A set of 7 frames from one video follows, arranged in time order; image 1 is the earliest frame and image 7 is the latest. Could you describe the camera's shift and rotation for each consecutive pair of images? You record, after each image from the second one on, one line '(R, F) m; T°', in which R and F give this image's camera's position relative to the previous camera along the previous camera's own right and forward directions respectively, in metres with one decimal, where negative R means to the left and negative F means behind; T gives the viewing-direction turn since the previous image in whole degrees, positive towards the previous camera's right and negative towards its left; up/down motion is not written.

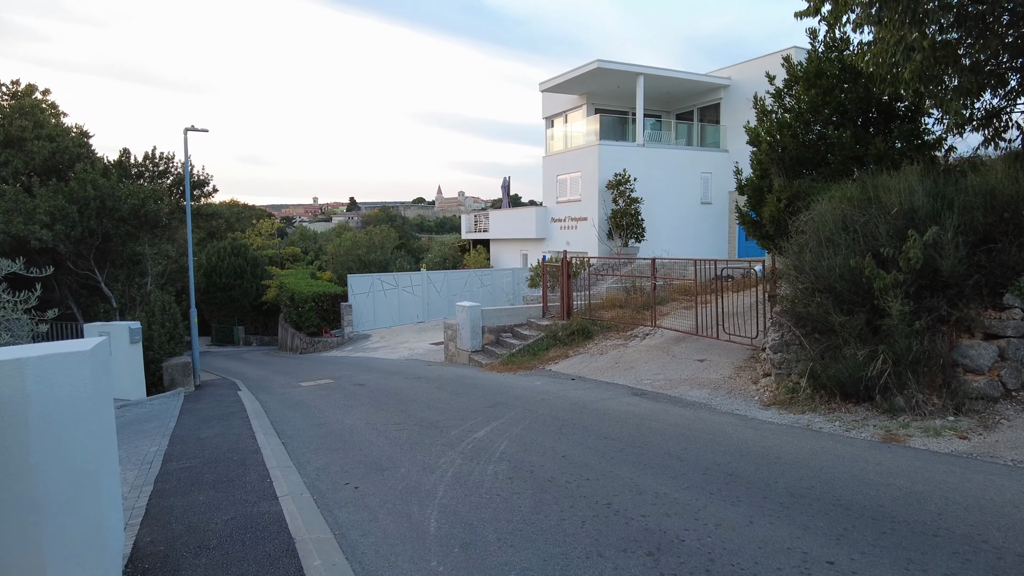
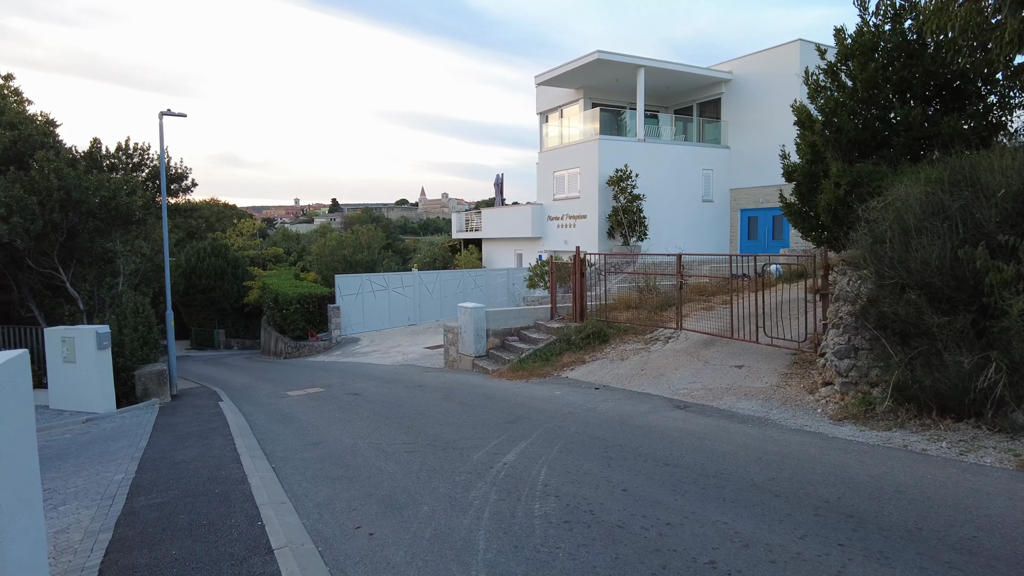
(-0.5, +1.1) m; +1°
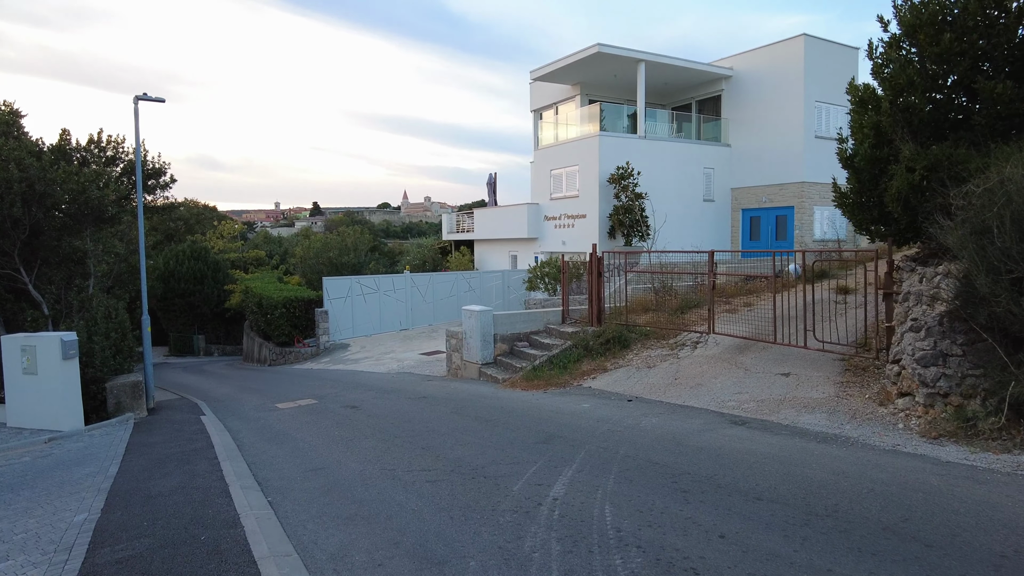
(-0.5, +1.0) m; +2°
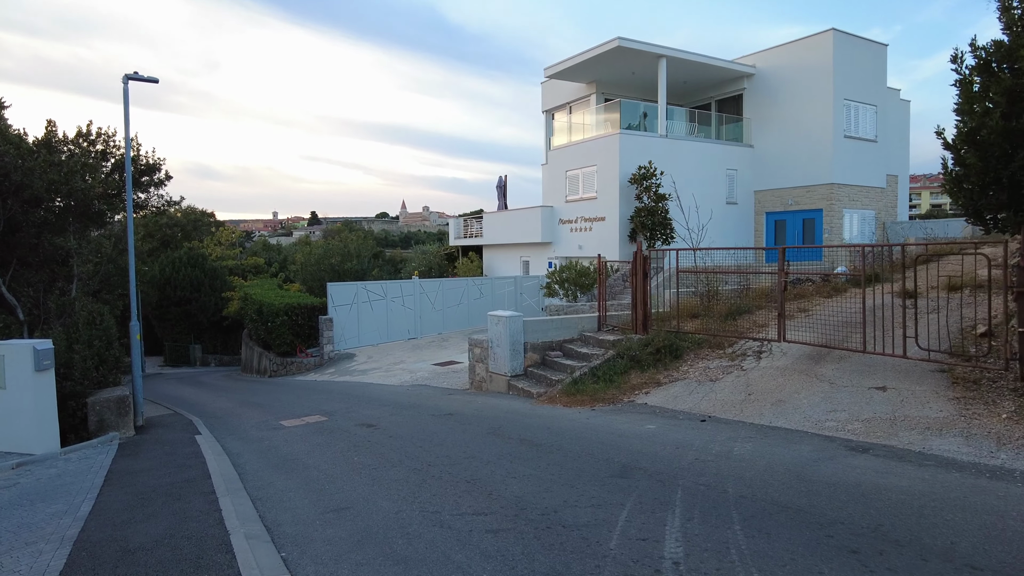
(-0.6, +1.3) m; 0°
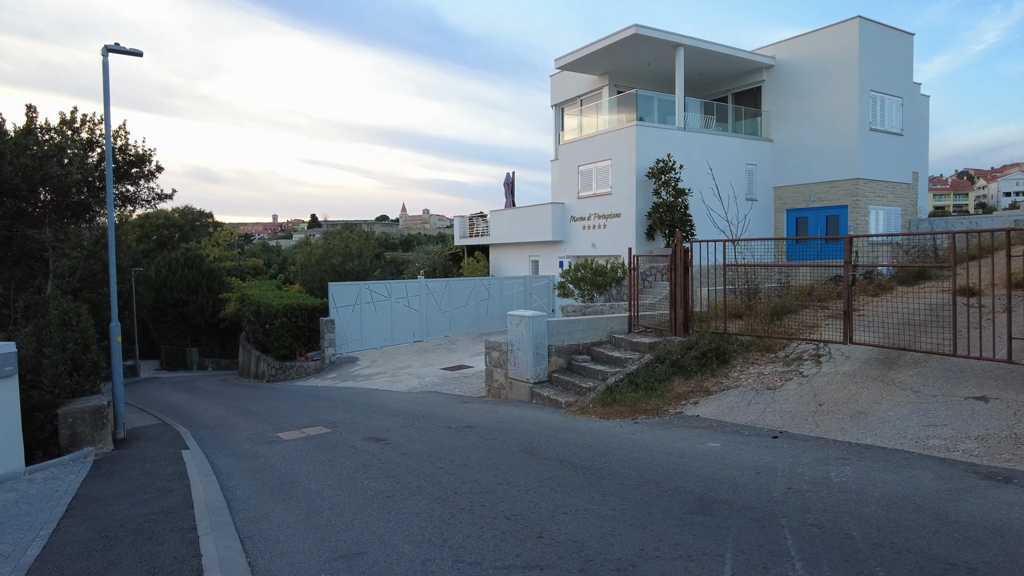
(-0.3, +1.1) m; 0°
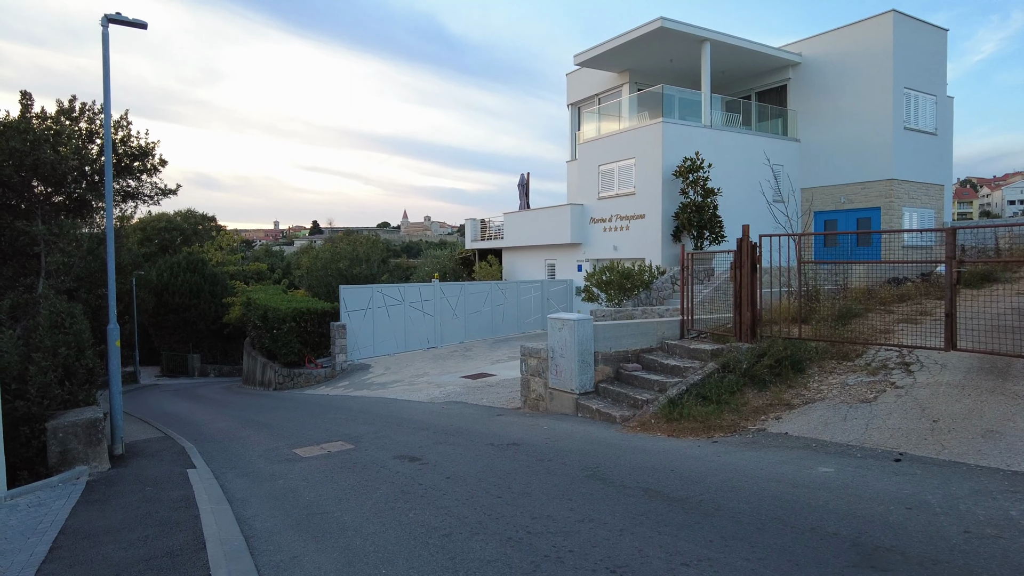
(-0.6, +1.0) m; 0°
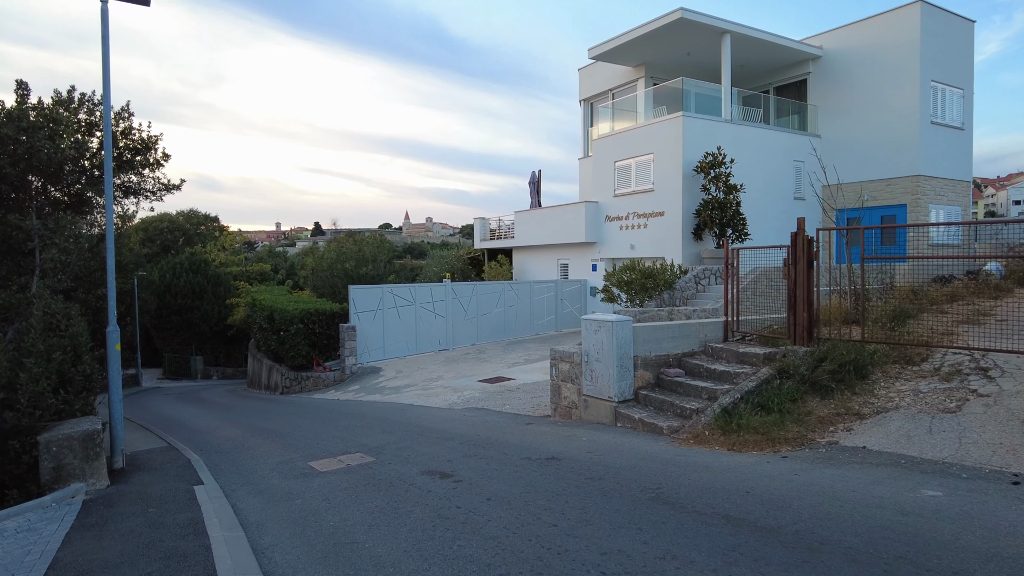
(-0.4, +0.7) m; 0°
